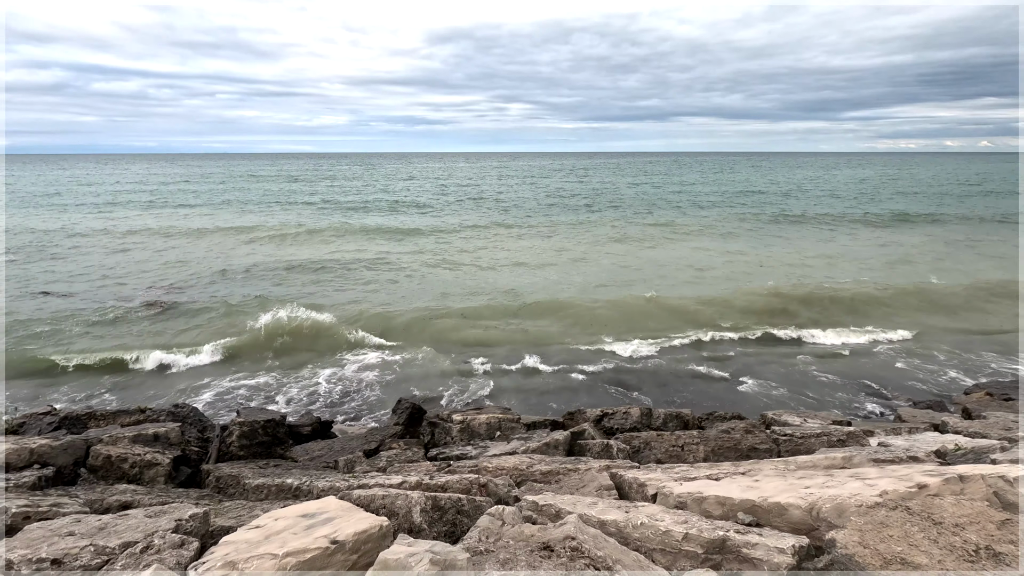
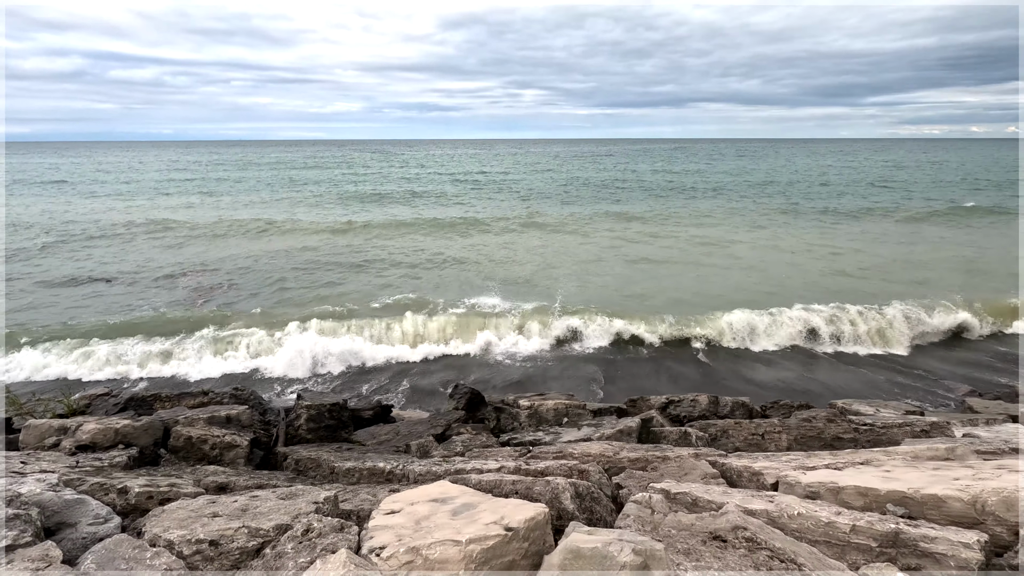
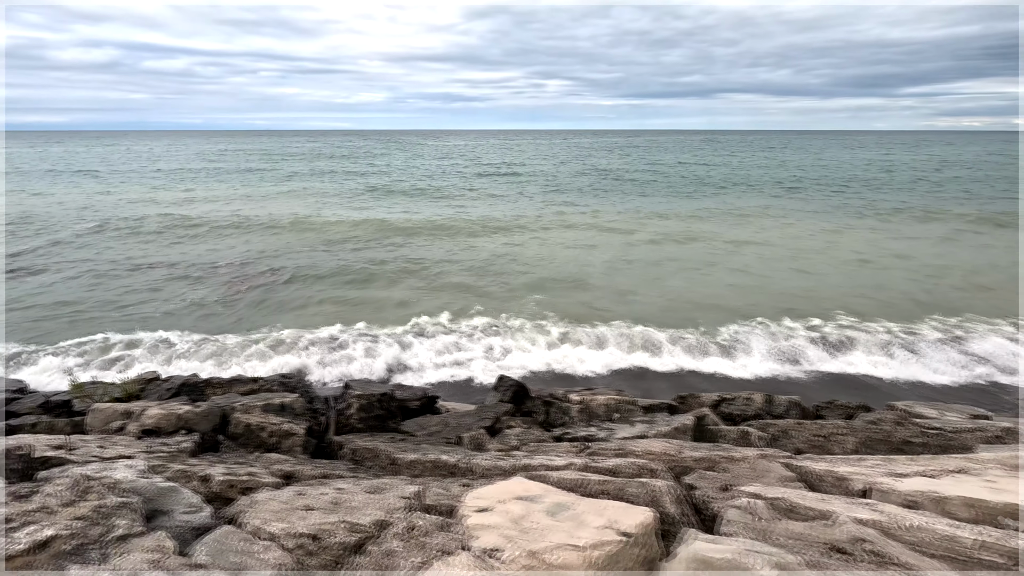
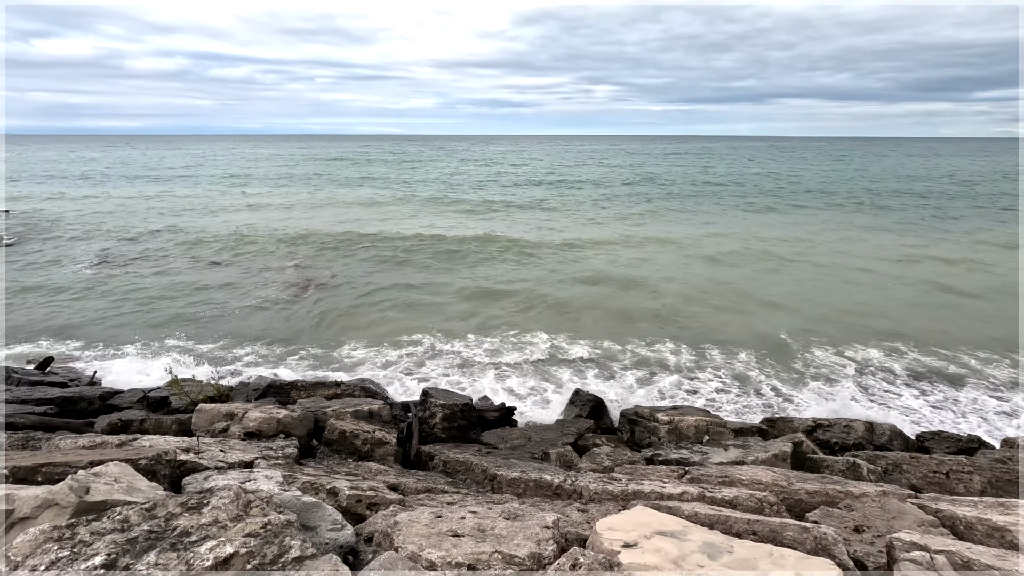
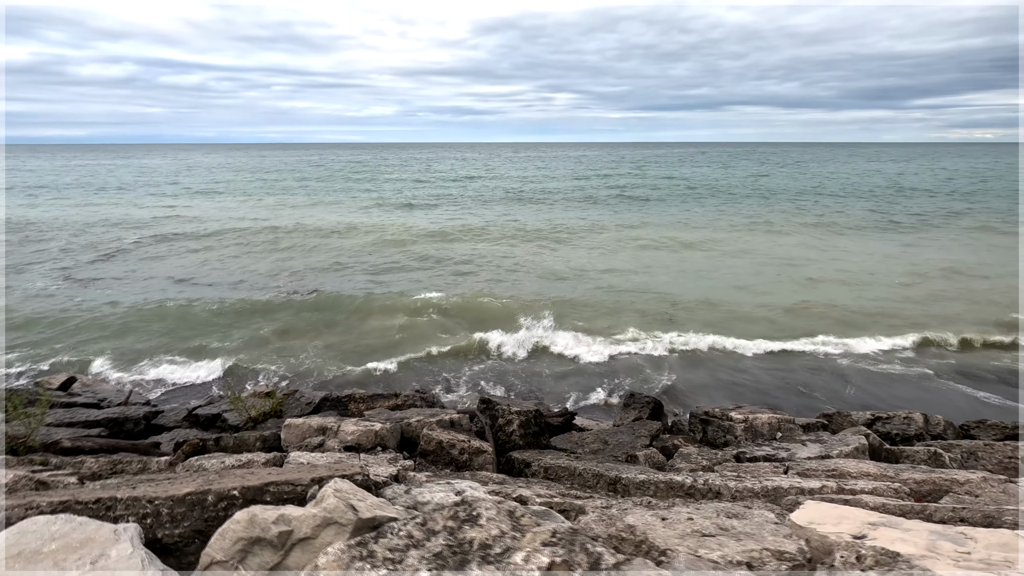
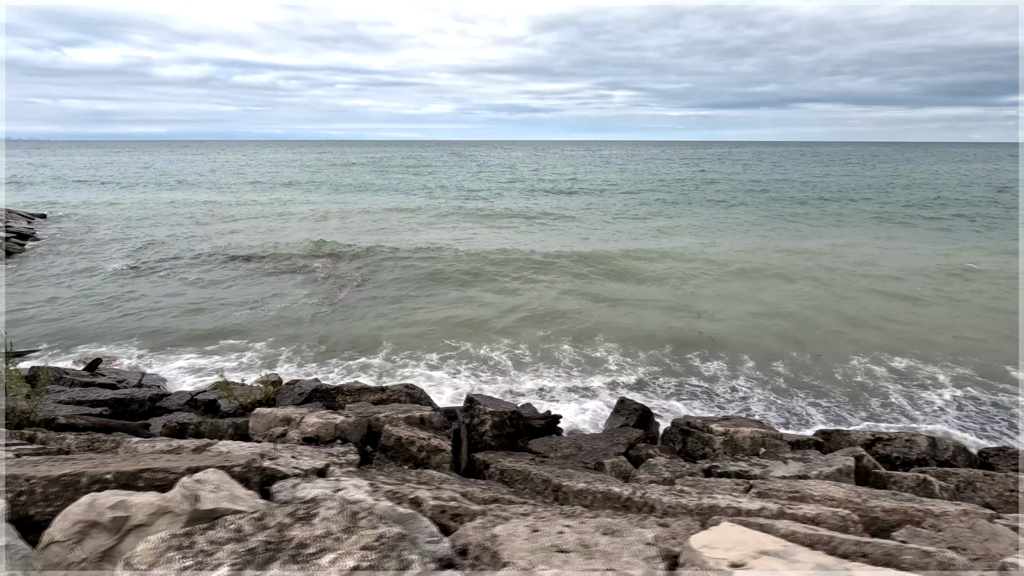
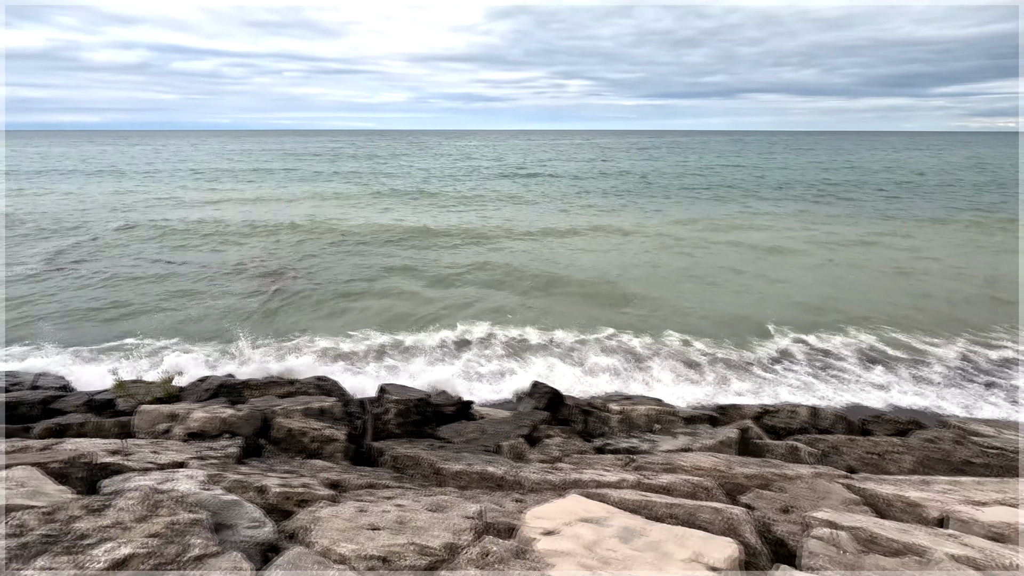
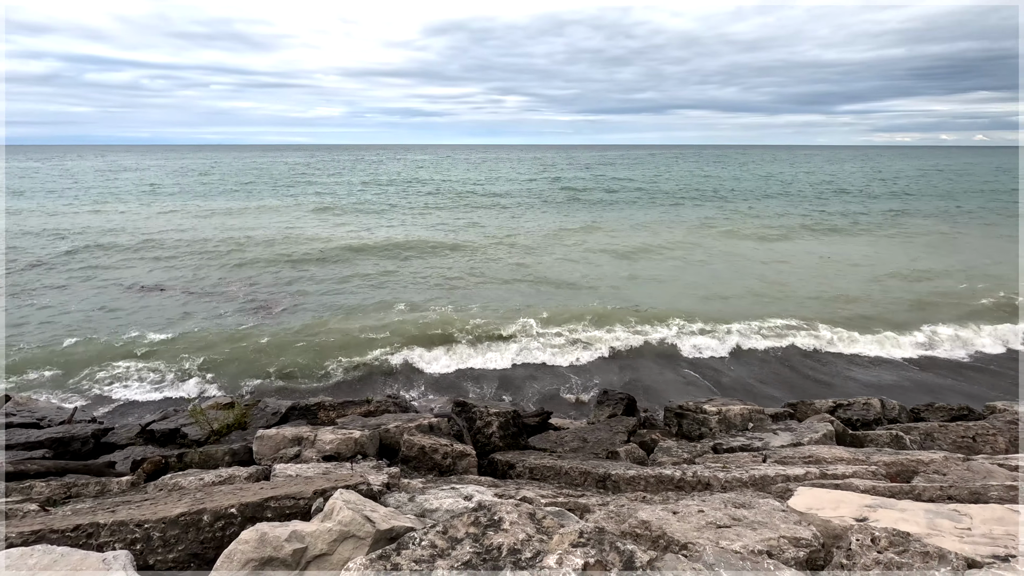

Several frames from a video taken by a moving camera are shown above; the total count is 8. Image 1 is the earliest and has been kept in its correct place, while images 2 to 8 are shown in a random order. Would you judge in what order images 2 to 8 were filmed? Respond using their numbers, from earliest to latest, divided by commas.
2, 3, 7, 4, 6, 5, 8
